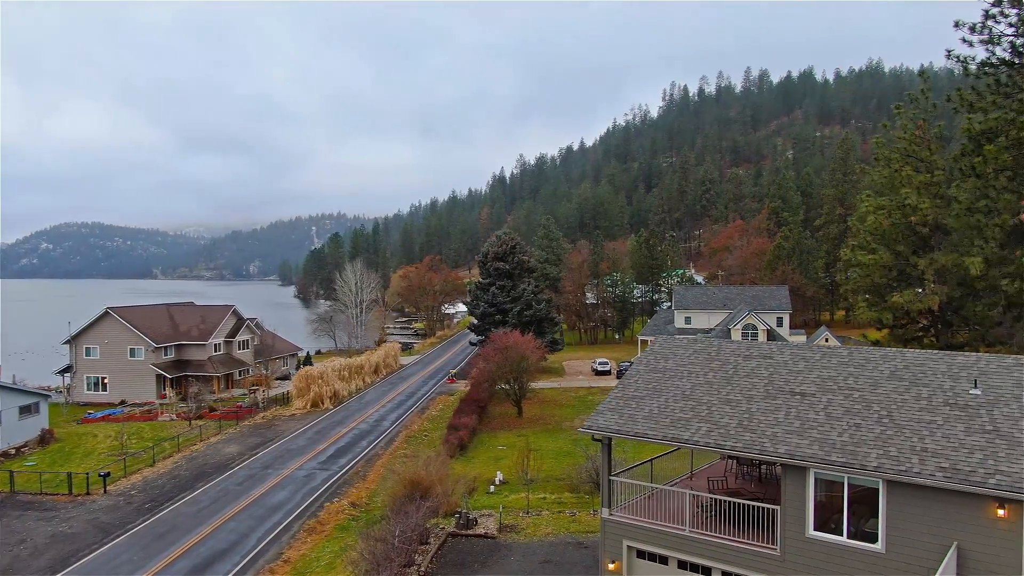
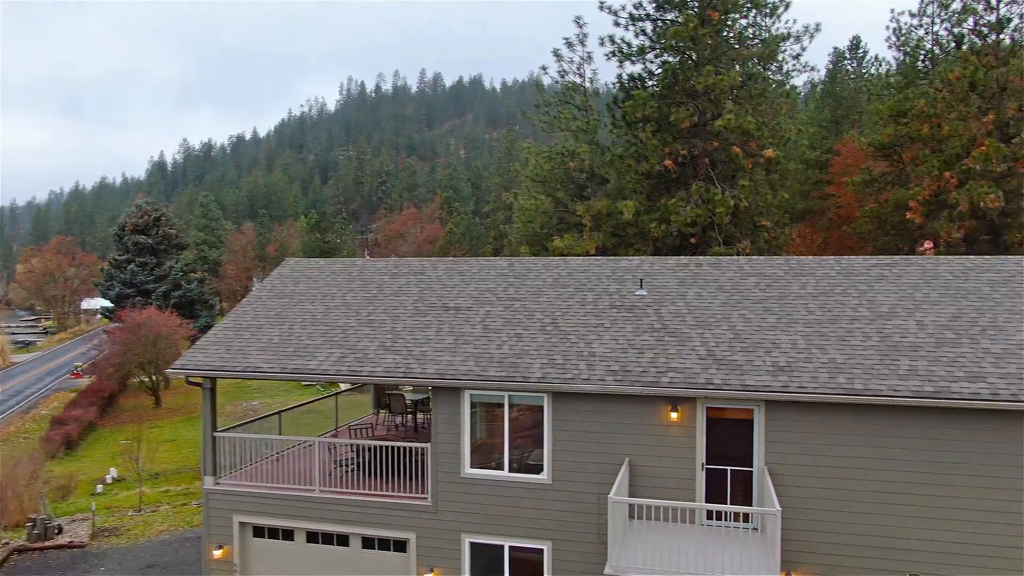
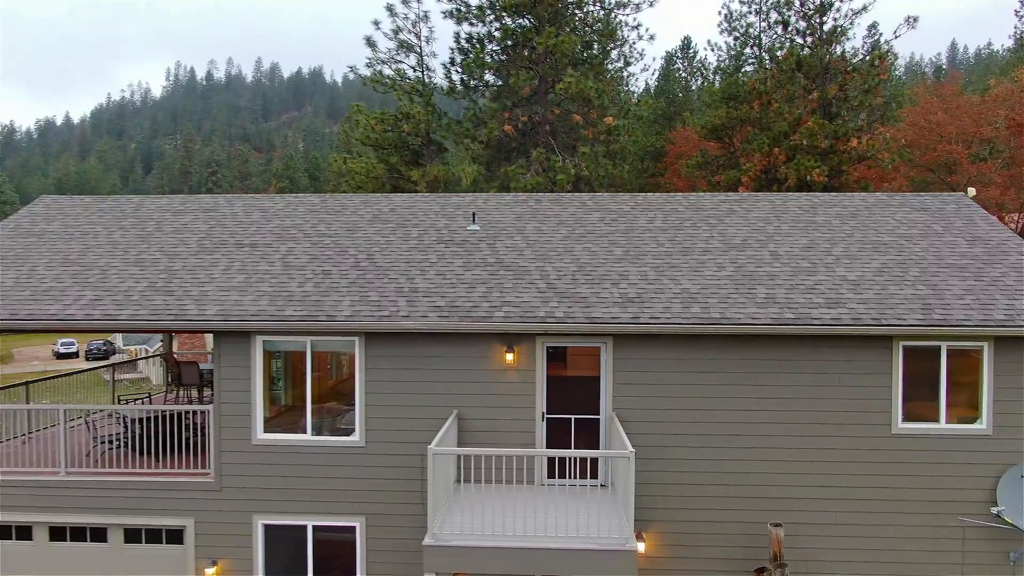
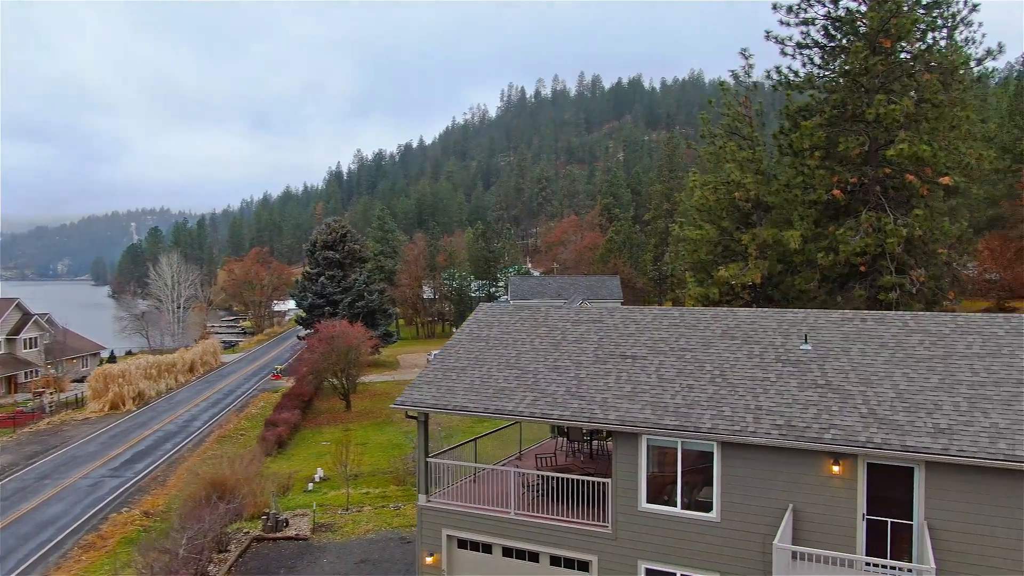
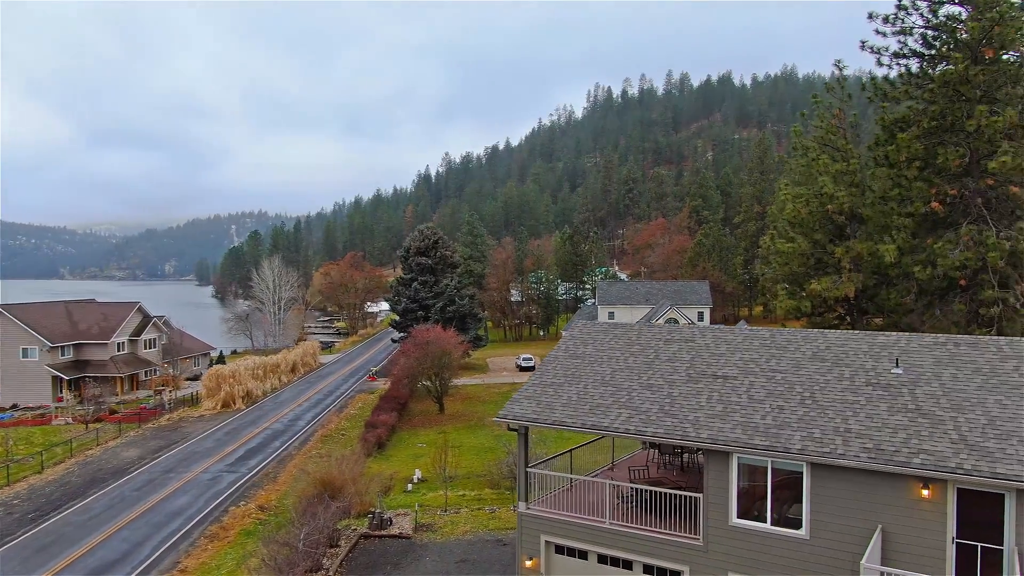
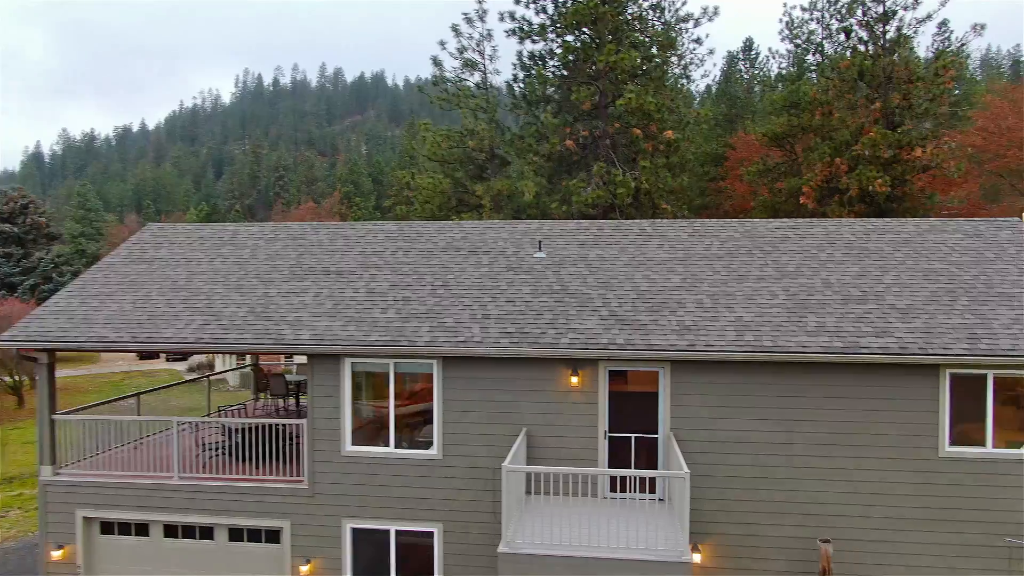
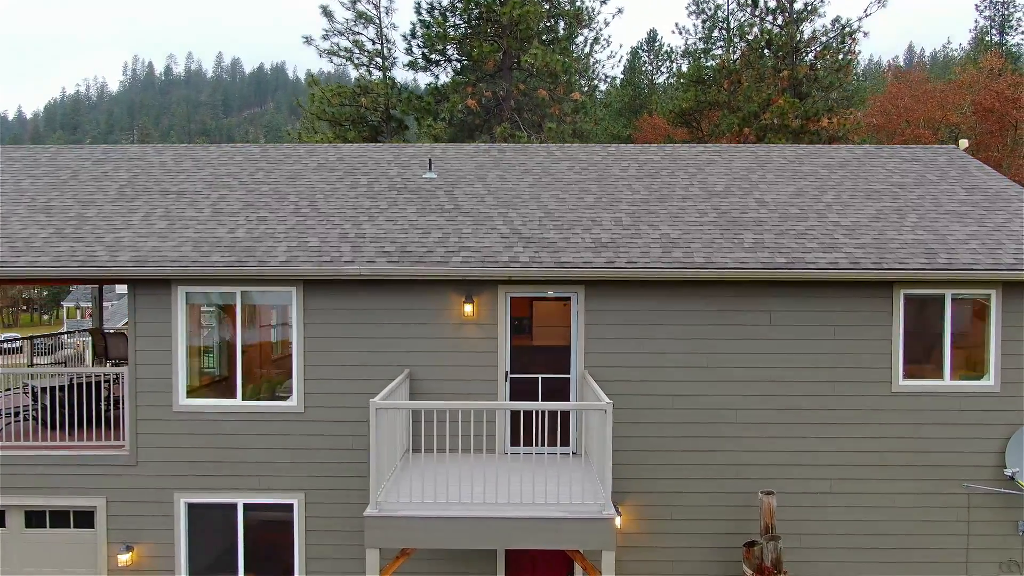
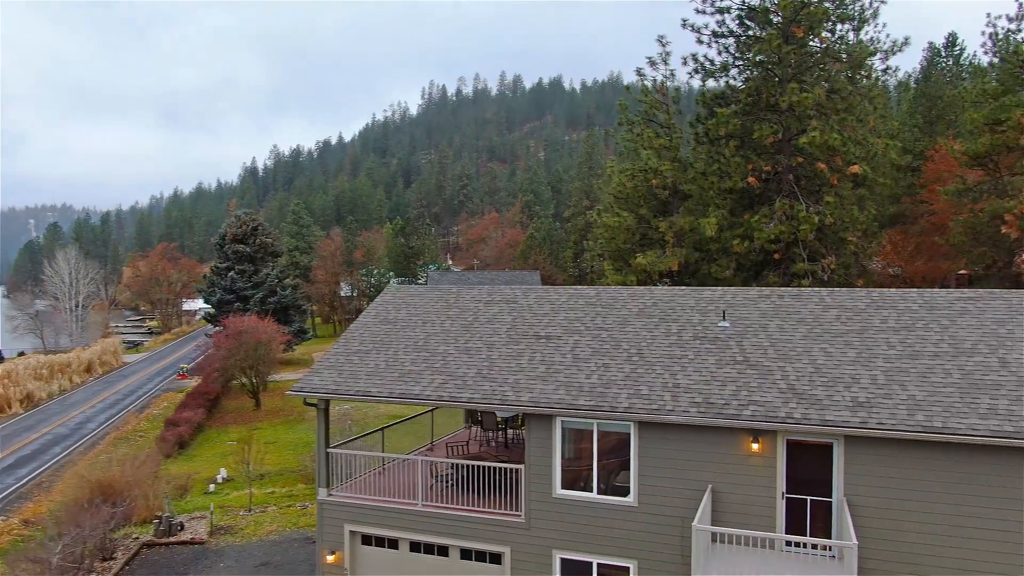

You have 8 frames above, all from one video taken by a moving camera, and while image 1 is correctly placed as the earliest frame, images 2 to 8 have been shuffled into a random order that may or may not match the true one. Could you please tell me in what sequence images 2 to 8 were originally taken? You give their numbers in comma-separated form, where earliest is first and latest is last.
5, 4, 8, 2, 6, 3, 7
